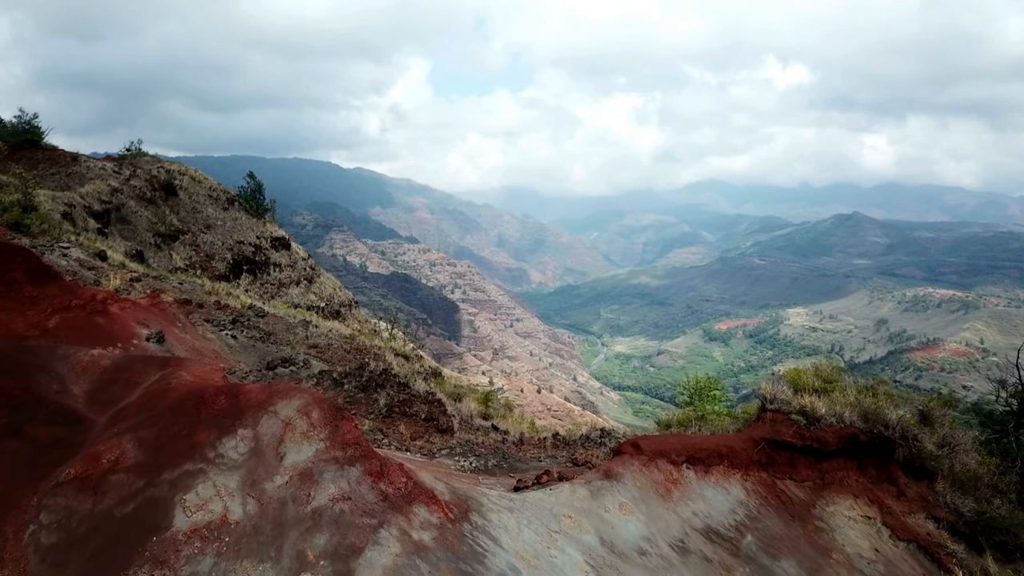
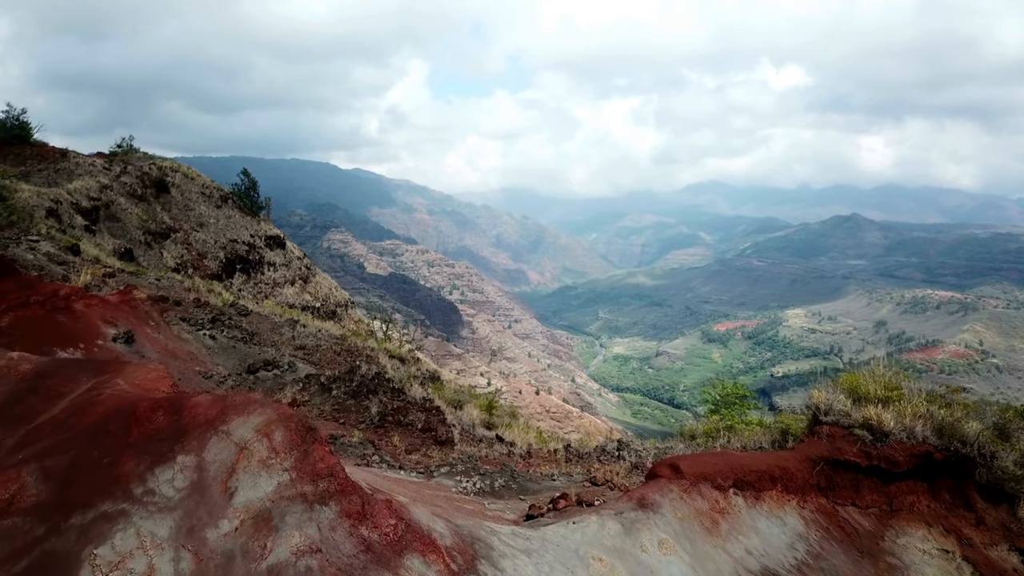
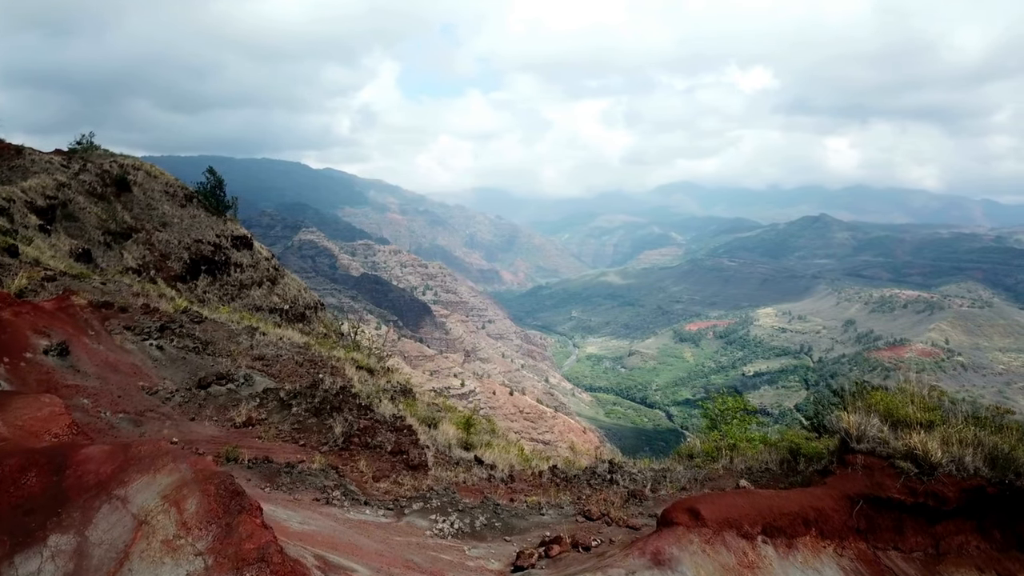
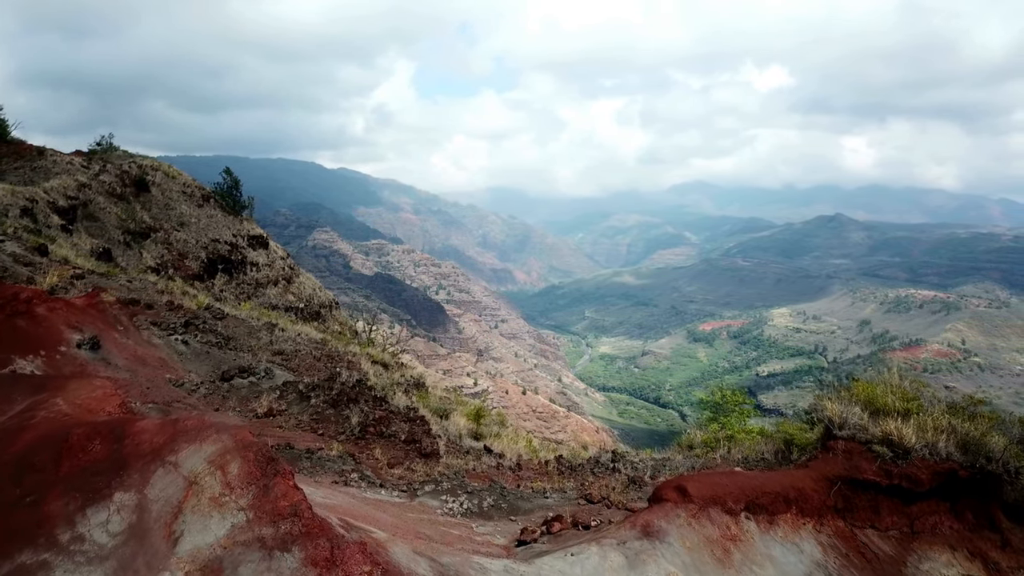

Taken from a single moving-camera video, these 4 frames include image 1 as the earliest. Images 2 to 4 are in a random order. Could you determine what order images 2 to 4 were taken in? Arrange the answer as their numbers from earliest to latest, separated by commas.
2, 4, 3
